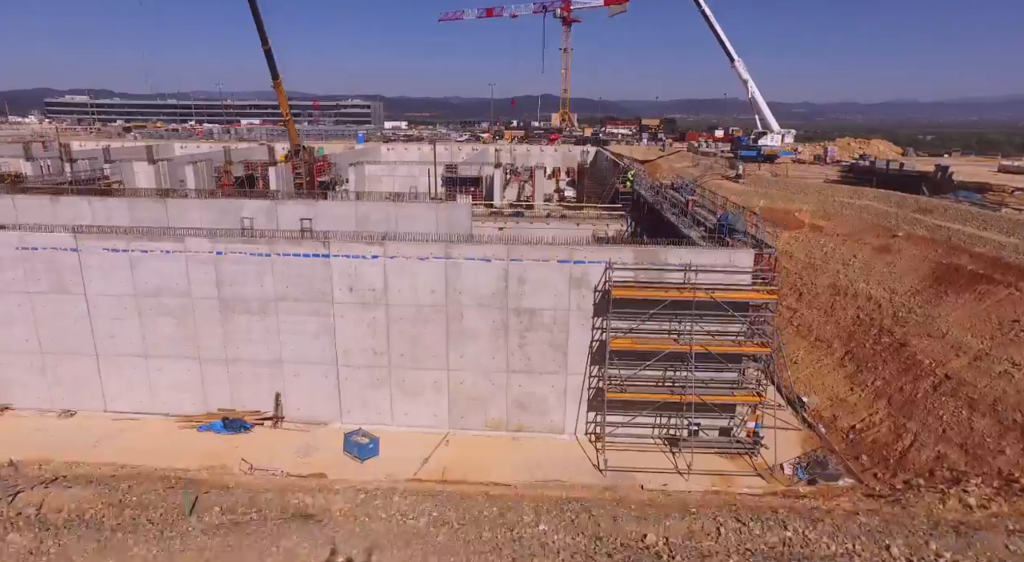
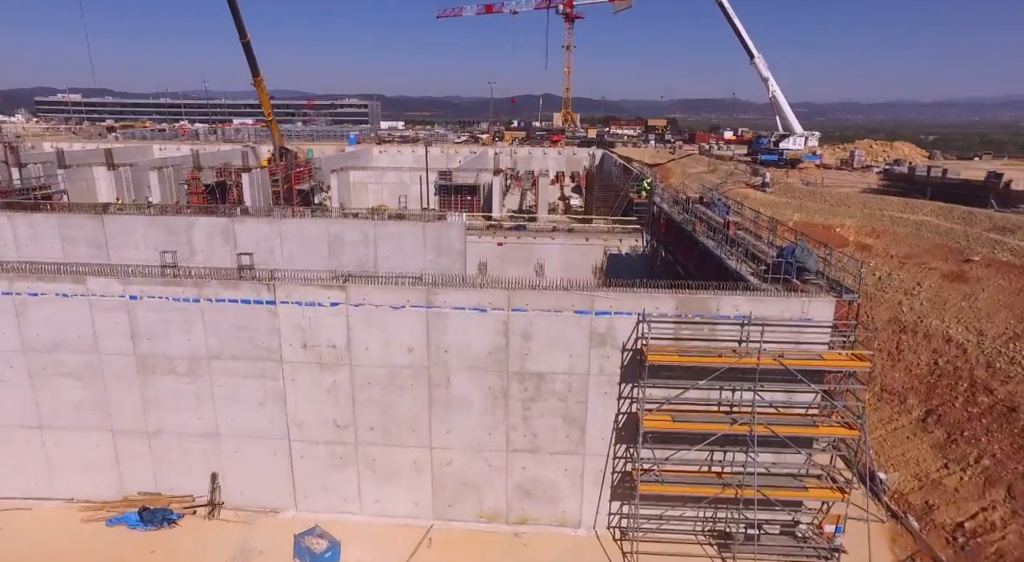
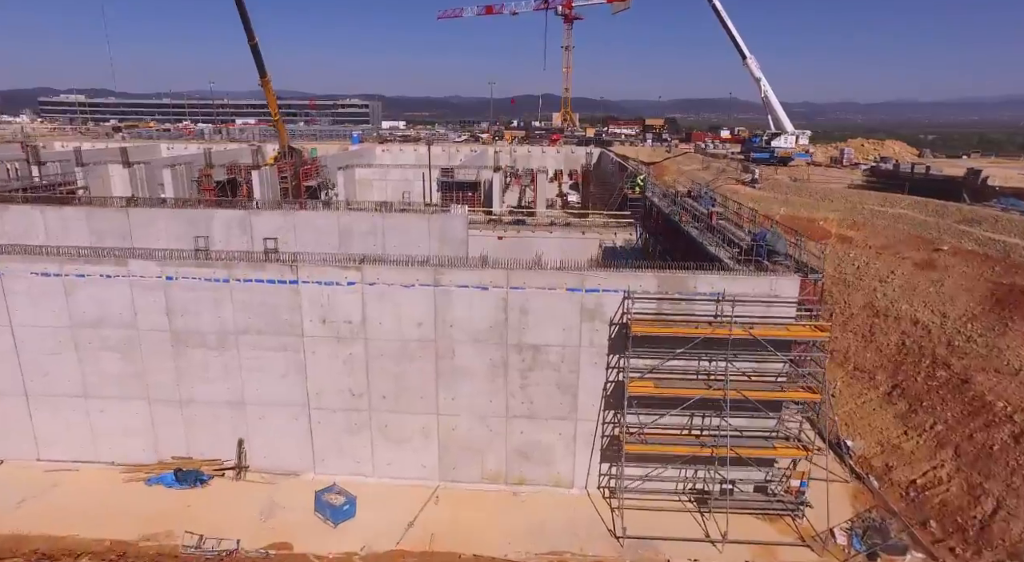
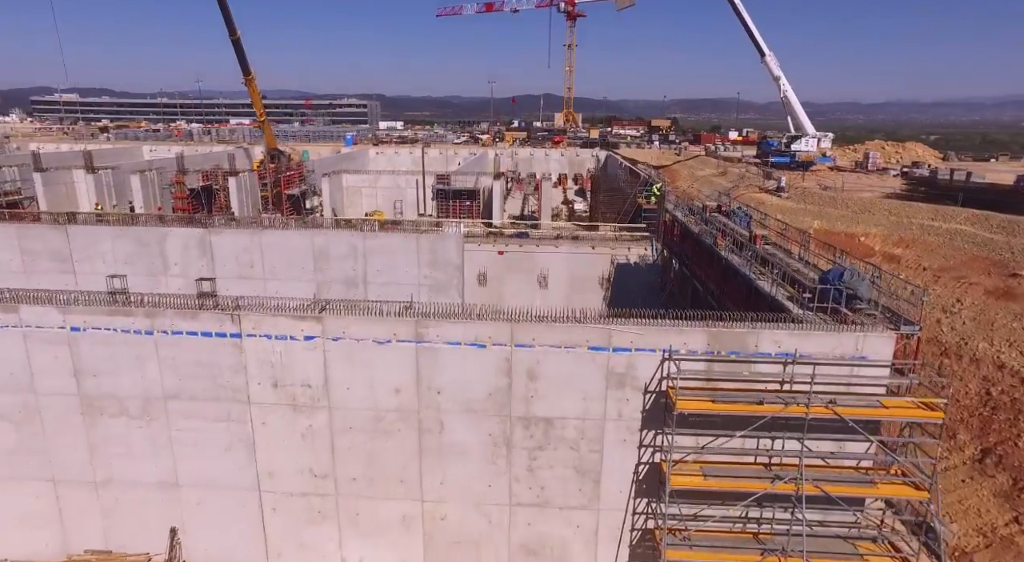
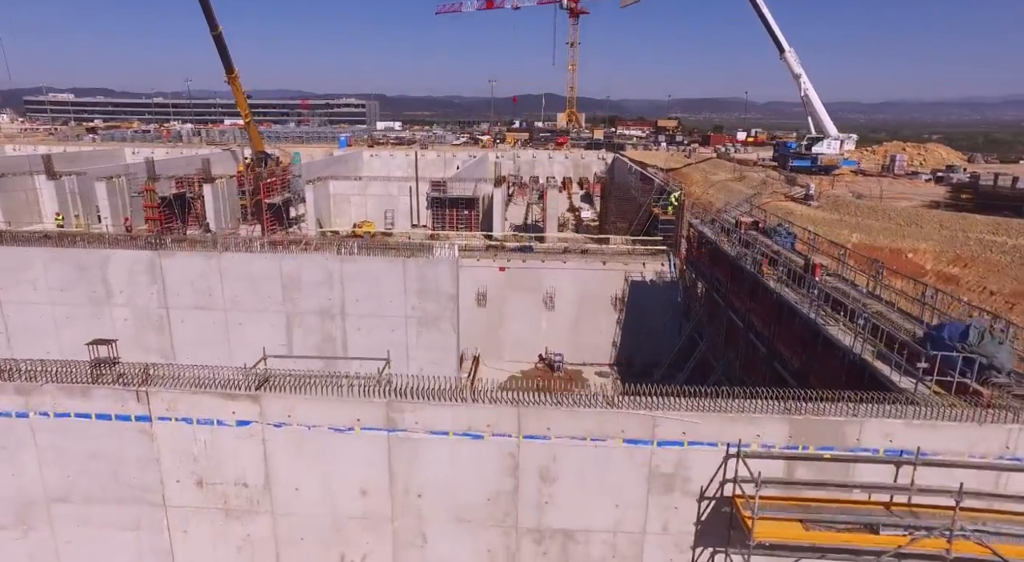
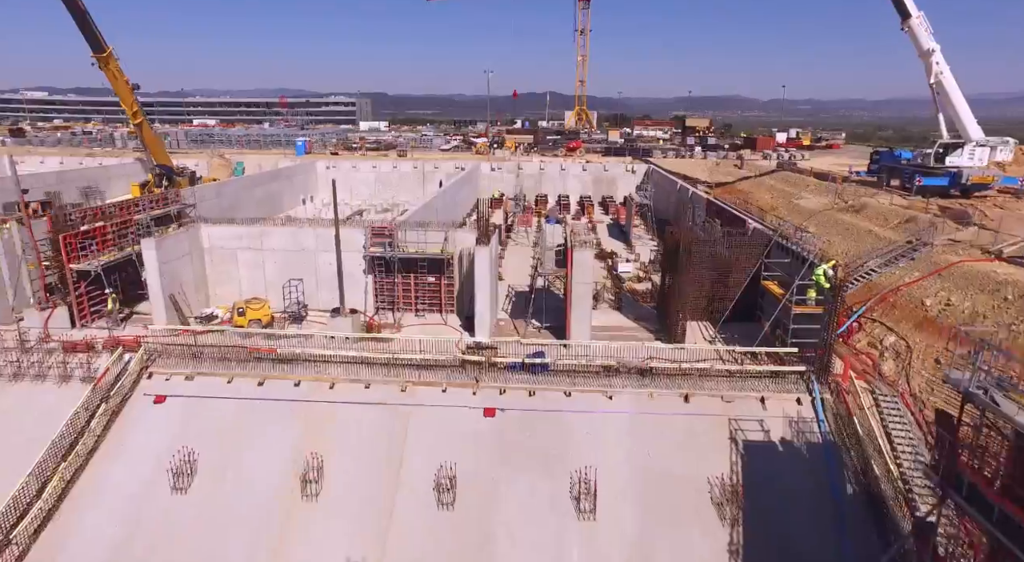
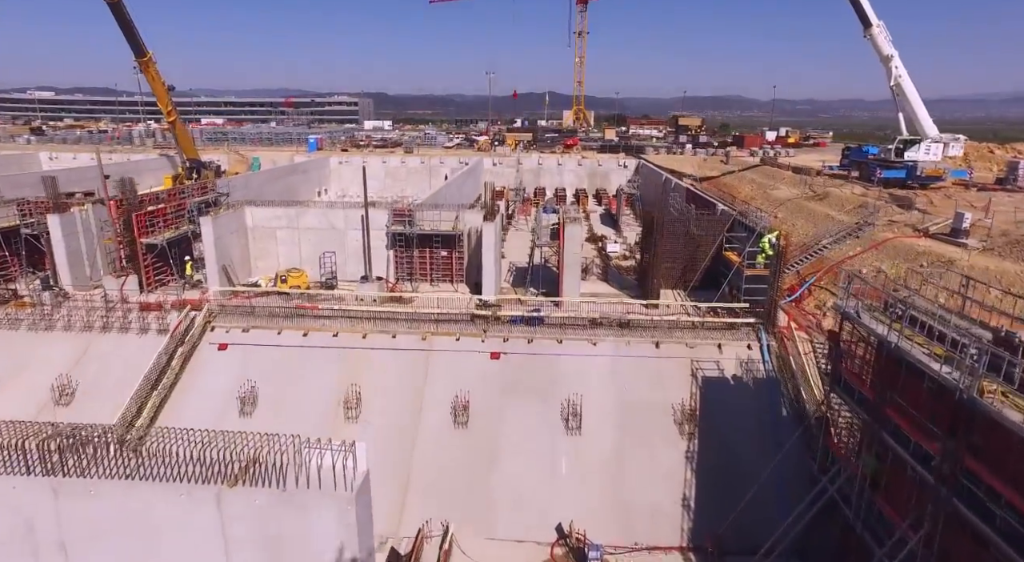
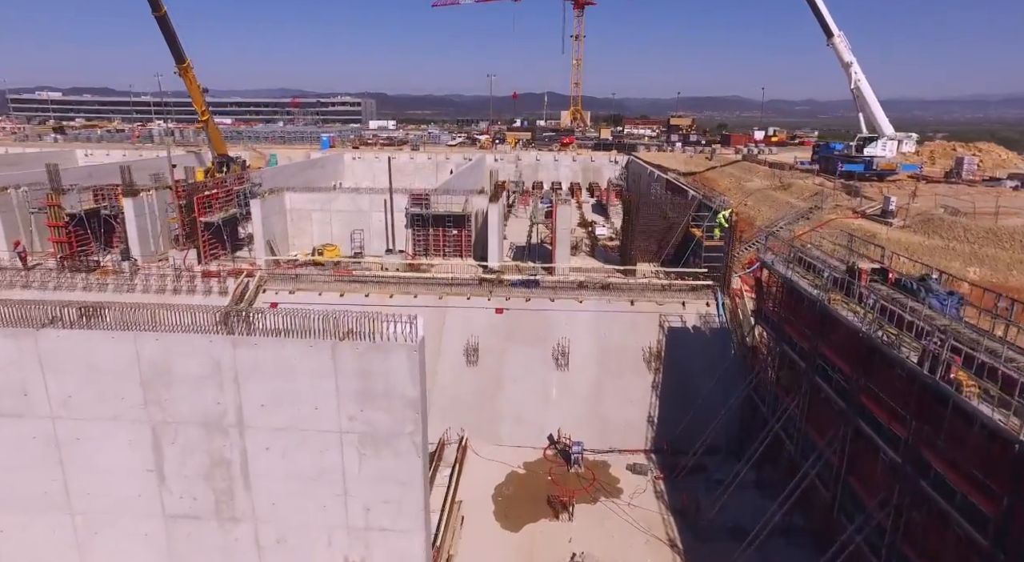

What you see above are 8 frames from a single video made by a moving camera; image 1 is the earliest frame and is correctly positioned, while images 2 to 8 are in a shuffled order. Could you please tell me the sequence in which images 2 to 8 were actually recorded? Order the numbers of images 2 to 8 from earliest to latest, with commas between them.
3, 2, 4, 5, 8, 7, 6
